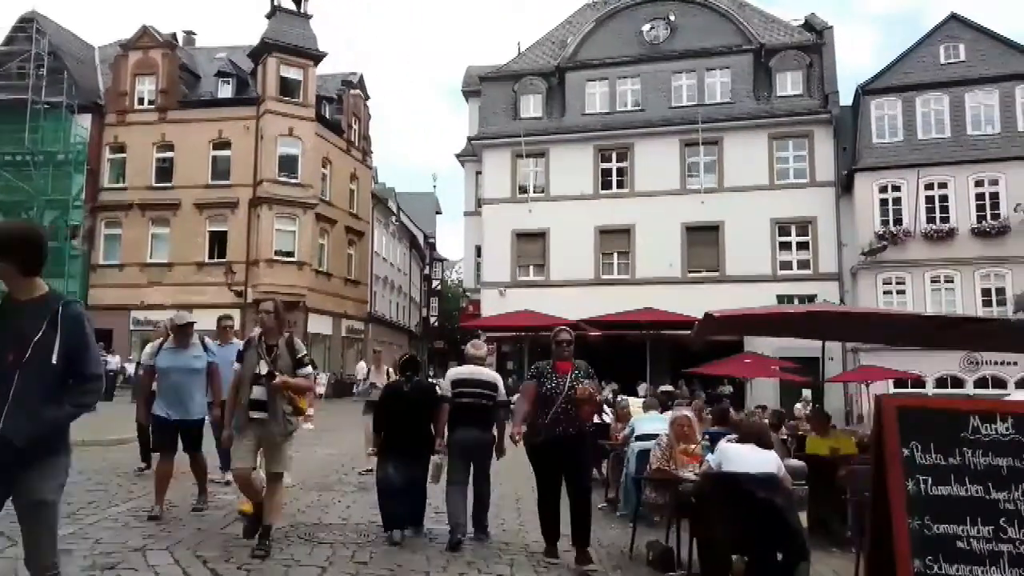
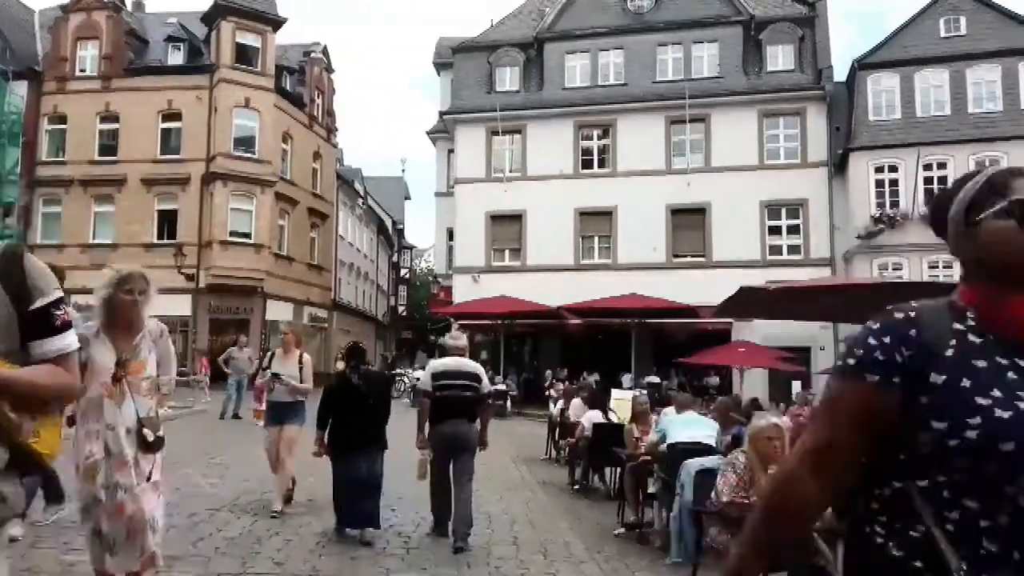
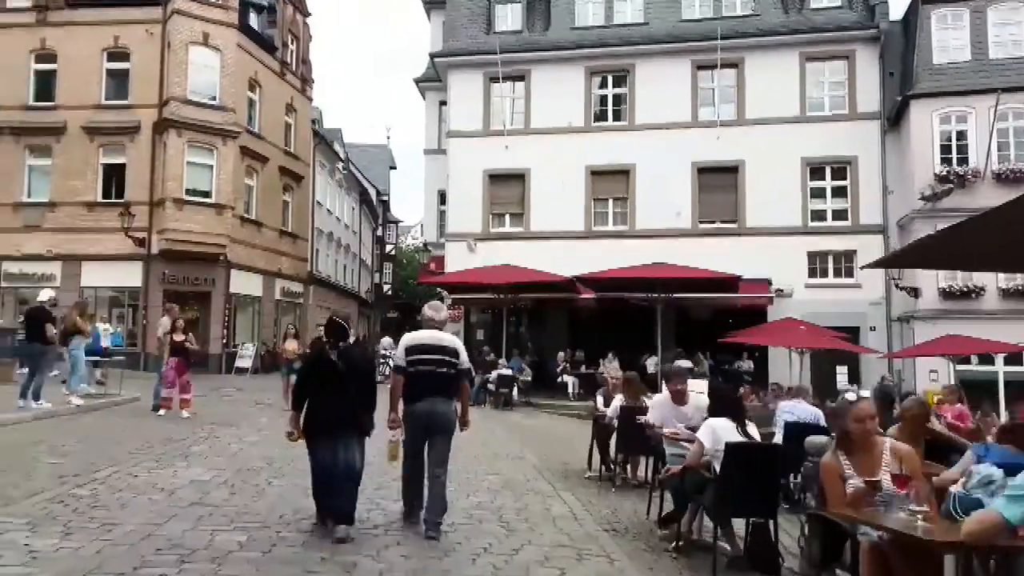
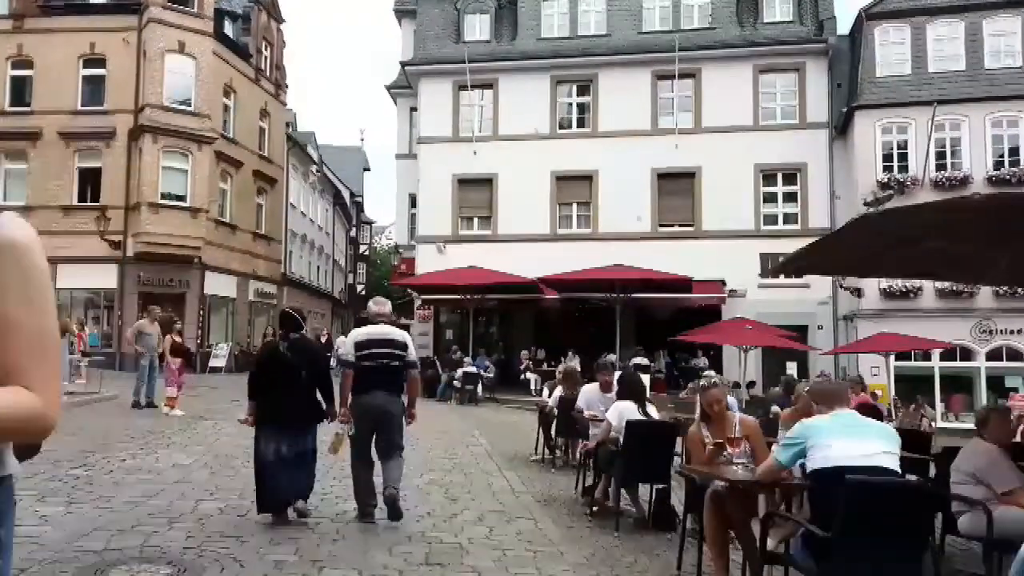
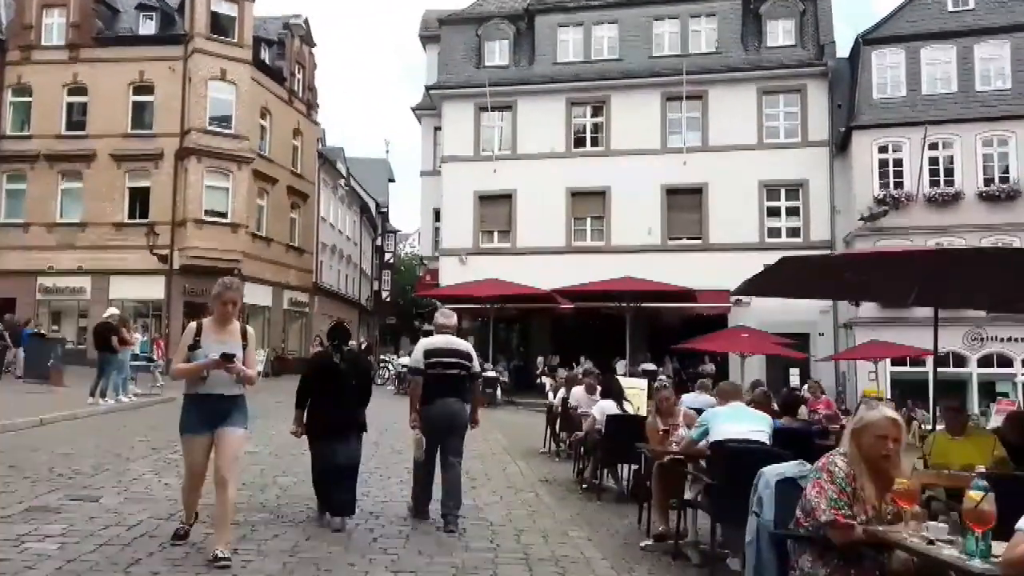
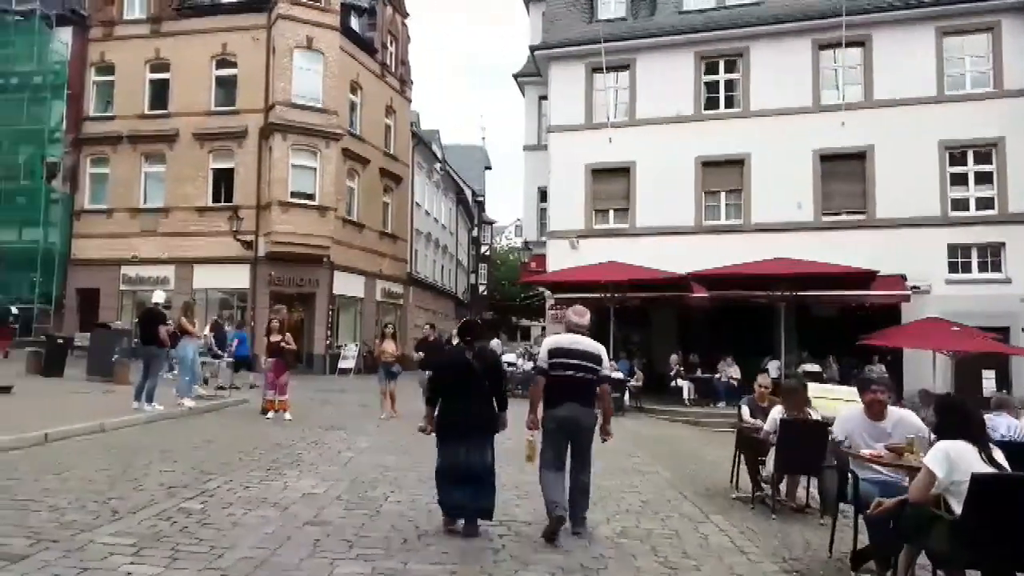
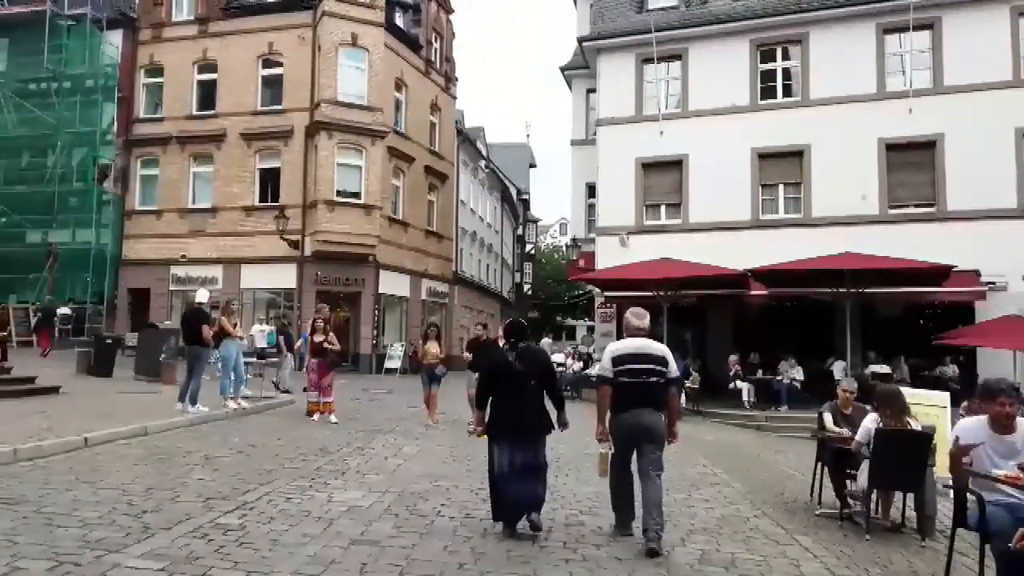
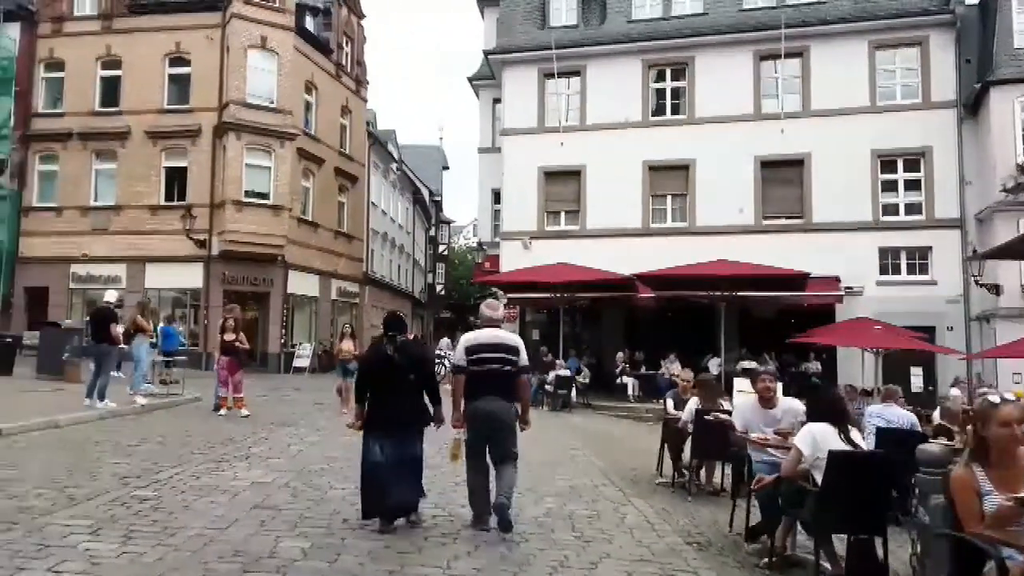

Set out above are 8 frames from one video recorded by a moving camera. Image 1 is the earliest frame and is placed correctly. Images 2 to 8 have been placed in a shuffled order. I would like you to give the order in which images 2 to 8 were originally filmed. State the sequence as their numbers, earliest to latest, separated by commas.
2, 5, 4, 3, 8, 6, 7
